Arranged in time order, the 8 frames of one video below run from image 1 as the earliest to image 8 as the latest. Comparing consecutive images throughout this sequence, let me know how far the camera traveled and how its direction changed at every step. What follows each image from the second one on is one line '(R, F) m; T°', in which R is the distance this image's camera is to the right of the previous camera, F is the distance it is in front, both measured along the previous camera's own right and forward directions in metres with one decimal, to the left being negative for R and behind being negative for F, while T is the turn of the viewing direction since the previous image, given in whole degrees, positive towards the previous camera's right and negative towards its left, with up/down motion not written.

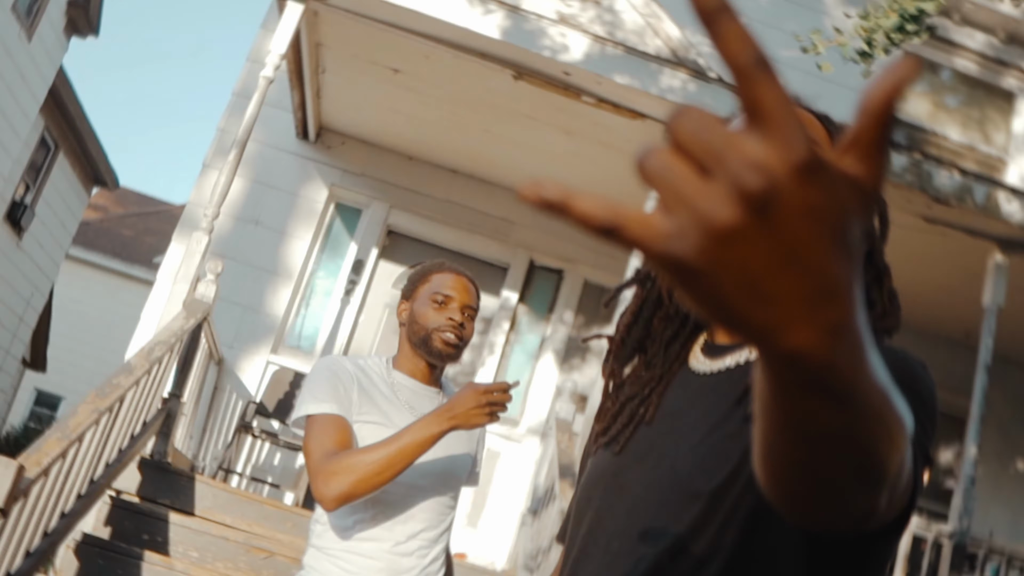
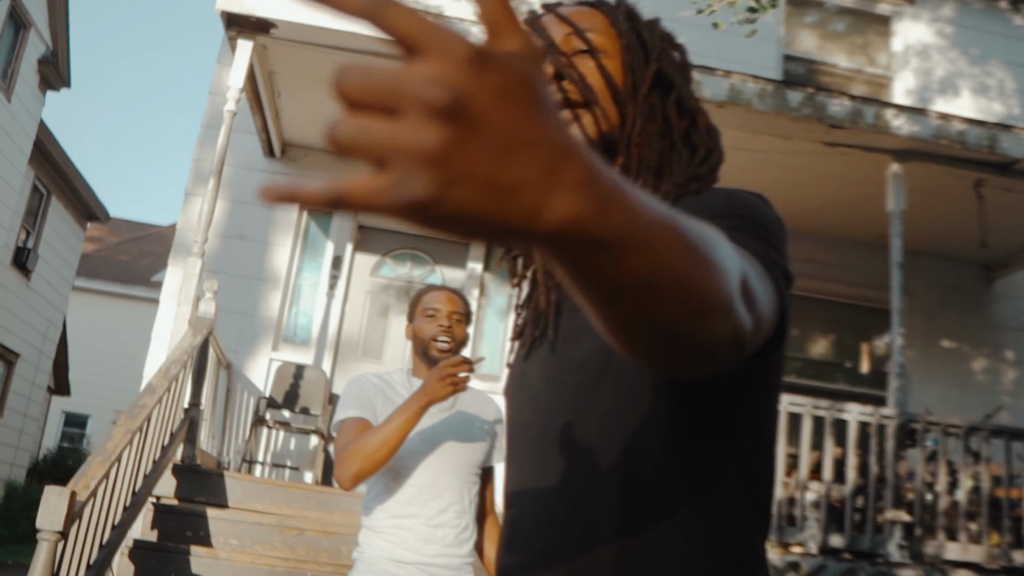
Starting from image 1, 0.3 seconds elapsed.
(+0.3, -0.7) m; 0°
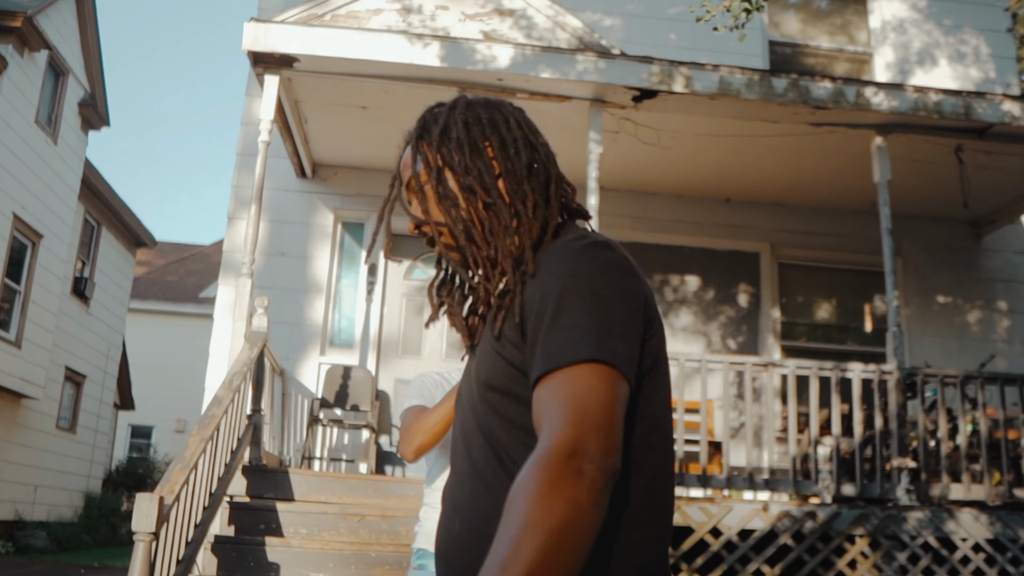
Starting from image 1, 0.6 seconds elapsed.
(+0.1, -0.6) m; -2°
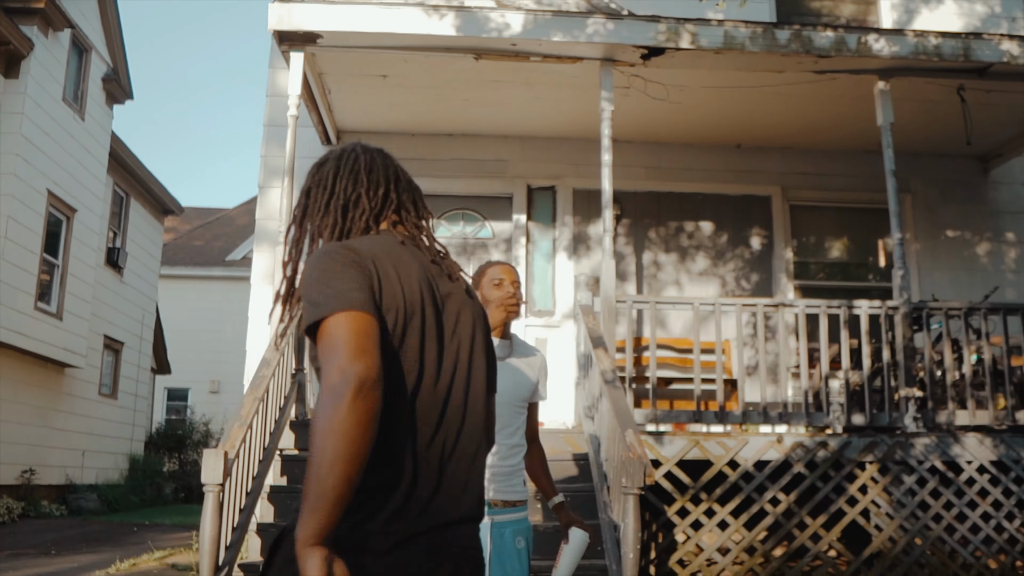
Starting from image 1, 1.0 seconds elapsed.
(0.0, -0.4) m; -1°
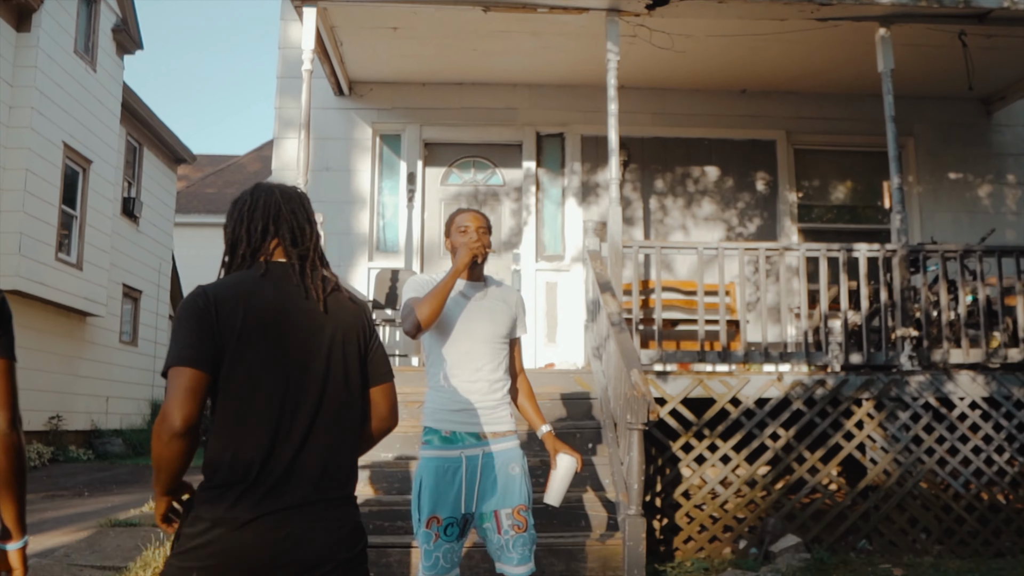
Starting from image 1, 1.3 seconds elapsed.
(0.0, -0.3) m; -1°
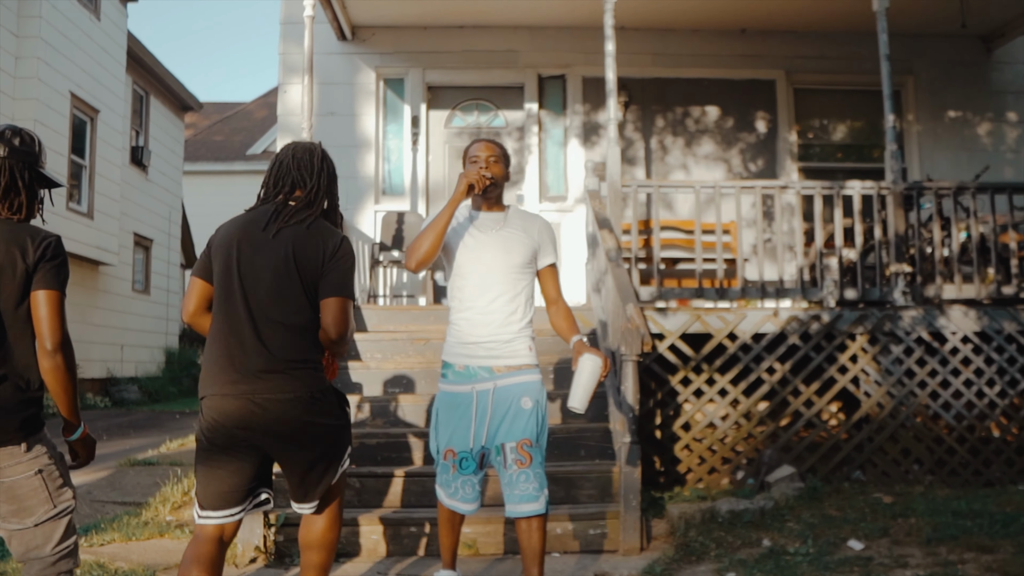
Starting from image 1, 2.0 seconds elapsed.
(+0.1, -0.2) m; -1°
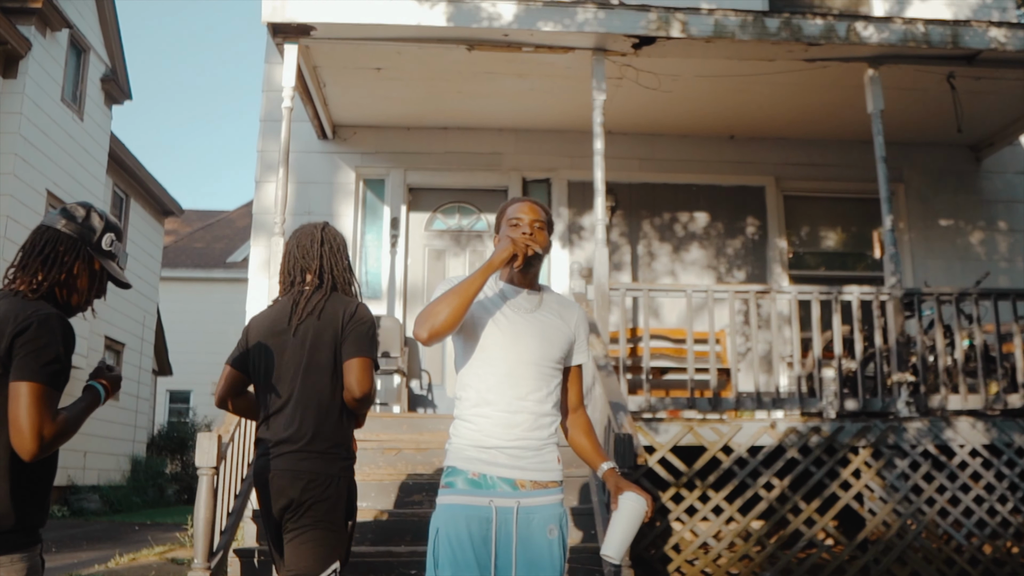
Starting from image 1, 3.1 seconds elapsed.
(0.0, +0.4) m; +1°
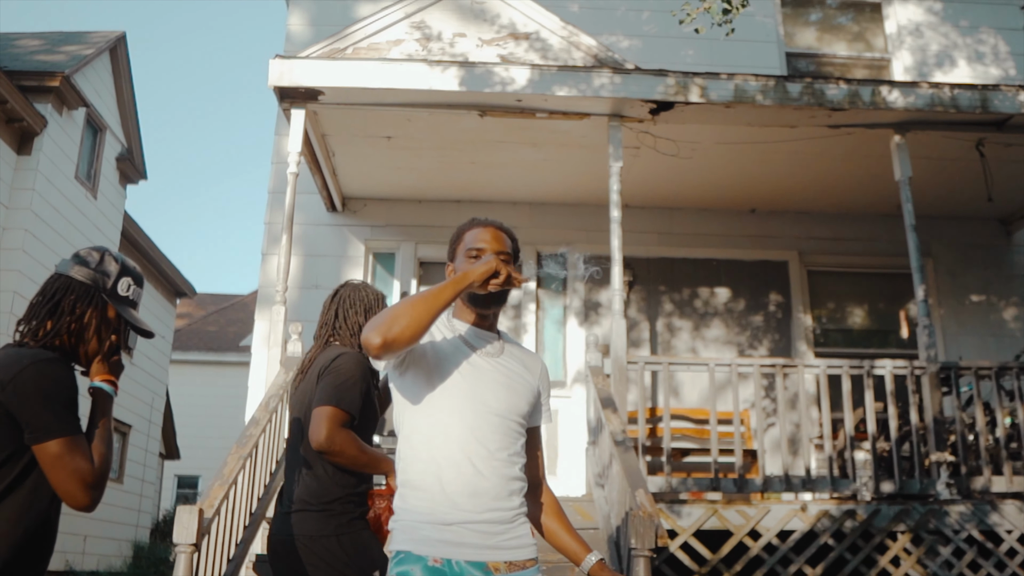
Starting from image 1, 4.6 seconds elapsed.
(0.0, +0.3) m; -1°
